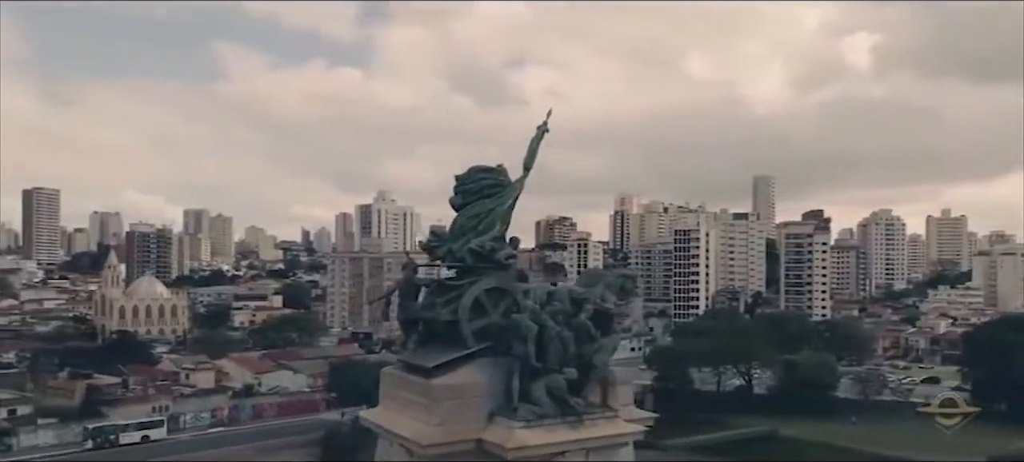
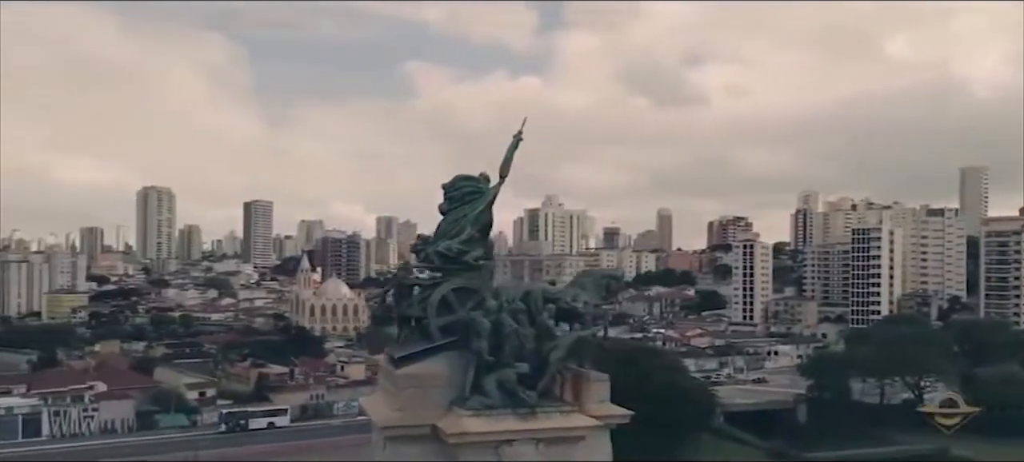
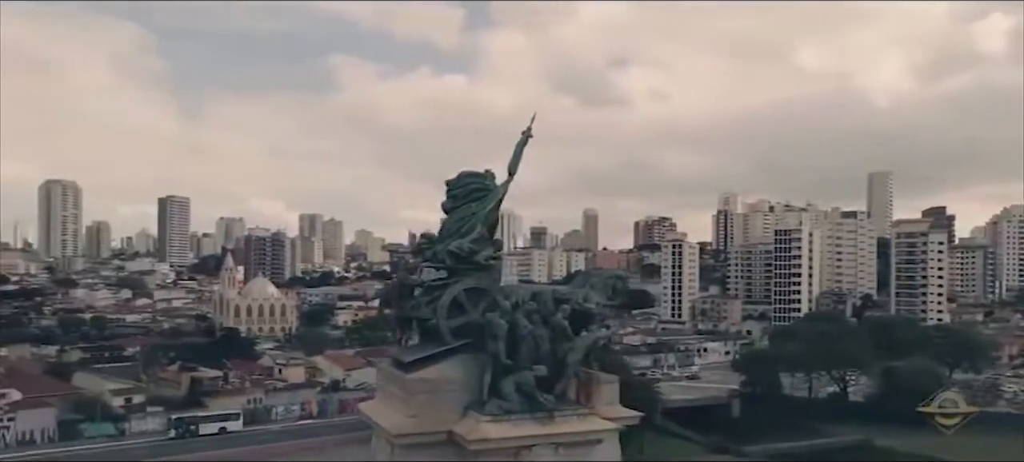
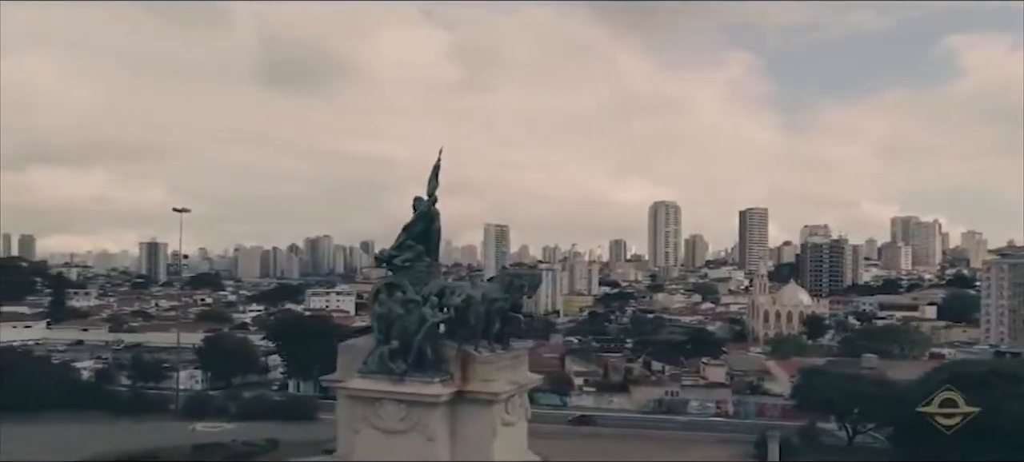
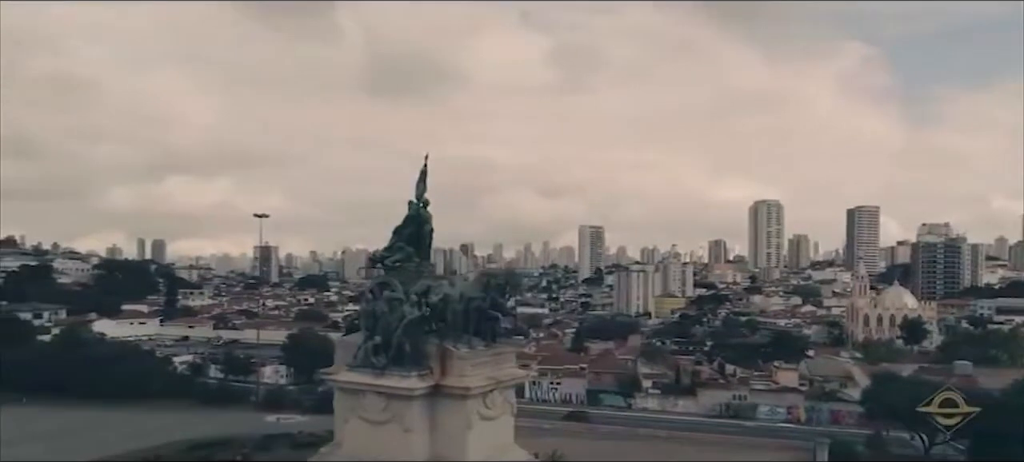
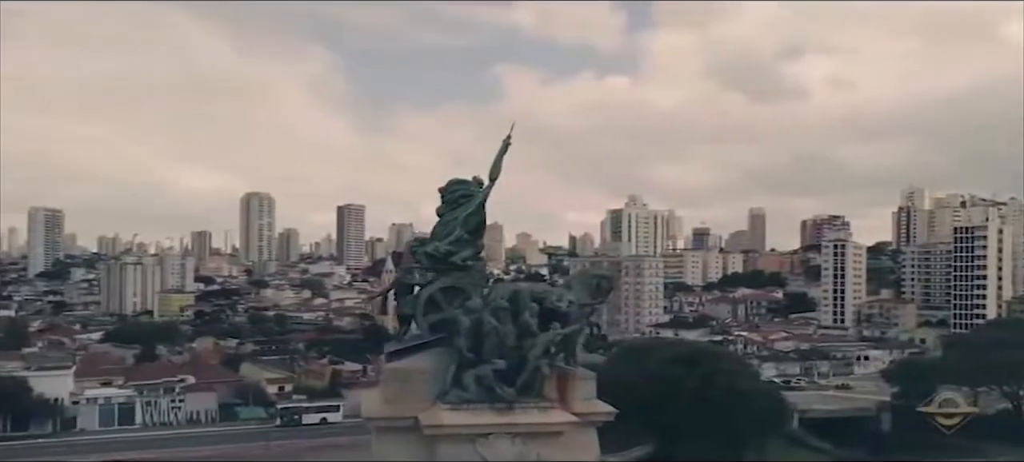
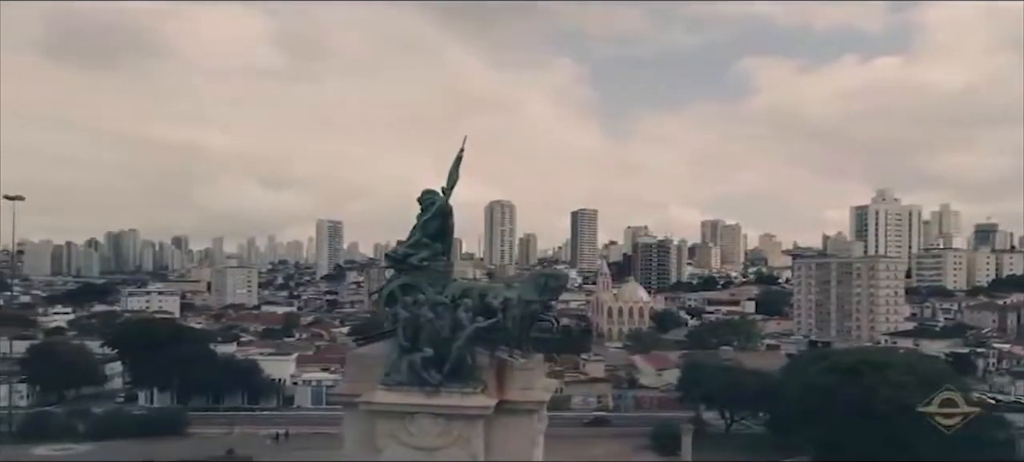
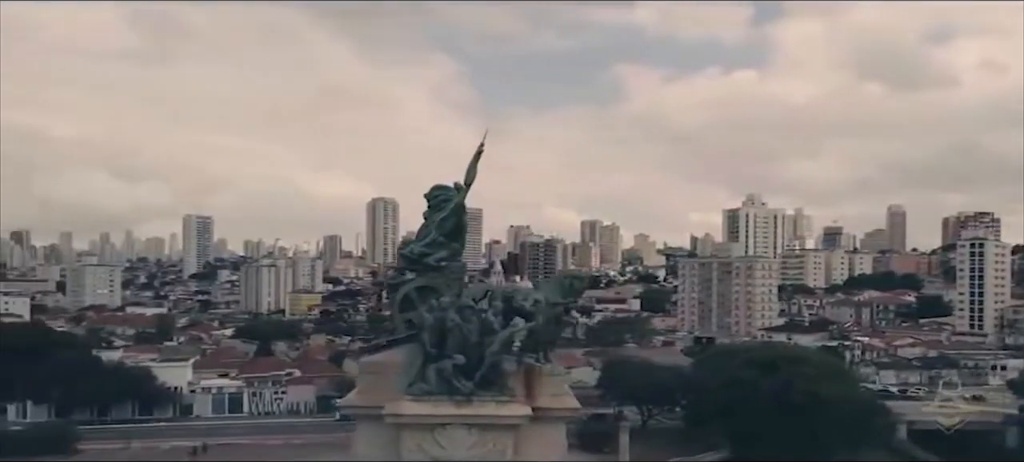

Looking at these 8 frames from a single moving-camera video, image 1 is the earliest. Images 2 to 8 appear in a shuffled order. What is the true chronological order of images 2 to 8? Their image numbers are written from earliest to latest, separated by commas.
3, 2, 6, 8, 7, 4, 5
